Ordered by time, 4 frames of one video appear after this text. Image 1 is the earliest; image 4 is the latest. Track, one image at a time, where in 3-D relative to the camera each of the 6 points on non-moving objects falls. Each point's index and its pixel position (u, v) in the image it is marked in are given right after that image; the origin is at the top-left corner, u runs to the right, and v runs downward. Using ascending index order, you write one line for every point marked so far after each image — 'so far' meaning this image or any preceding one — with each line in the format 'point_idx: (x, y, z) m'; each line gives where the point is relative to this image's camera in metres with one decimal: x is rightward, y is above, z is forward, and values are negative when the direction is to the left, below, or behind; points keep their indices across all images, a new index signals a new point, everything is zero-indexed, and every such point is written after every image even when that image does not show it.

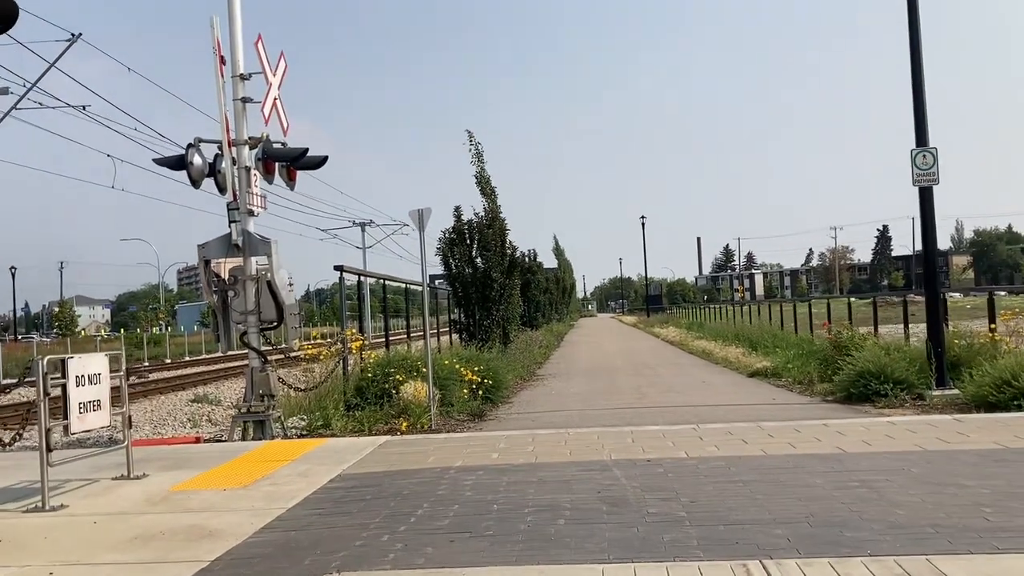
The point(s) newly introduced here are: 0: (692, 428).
0: (+1.9, -1.5, +10.0) m
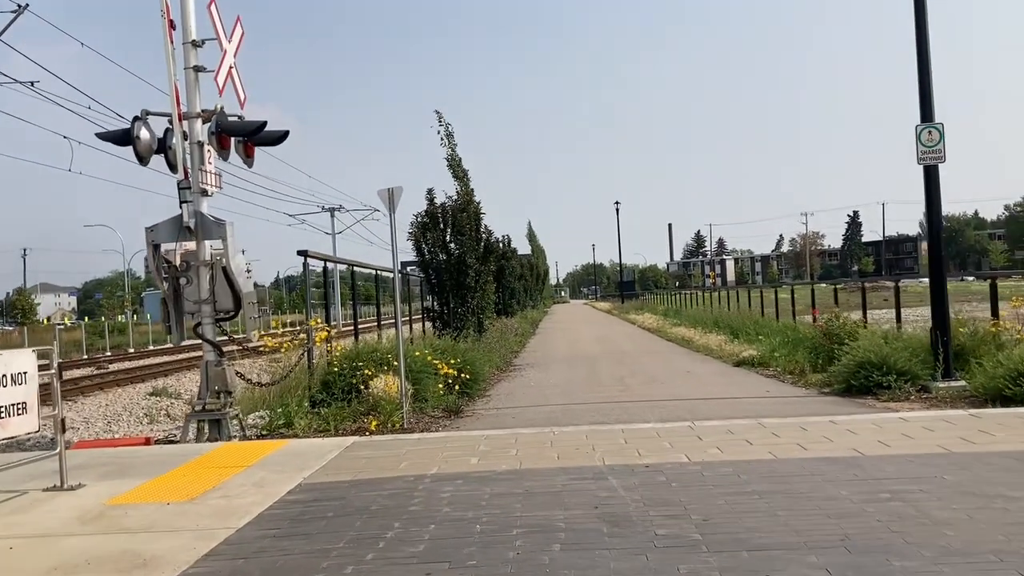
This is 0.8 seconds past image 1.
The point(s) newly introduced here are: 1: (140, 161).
0: (+1.7, -1.3, +9.2) m
1: (-4.1, +1.4, +10.4) m
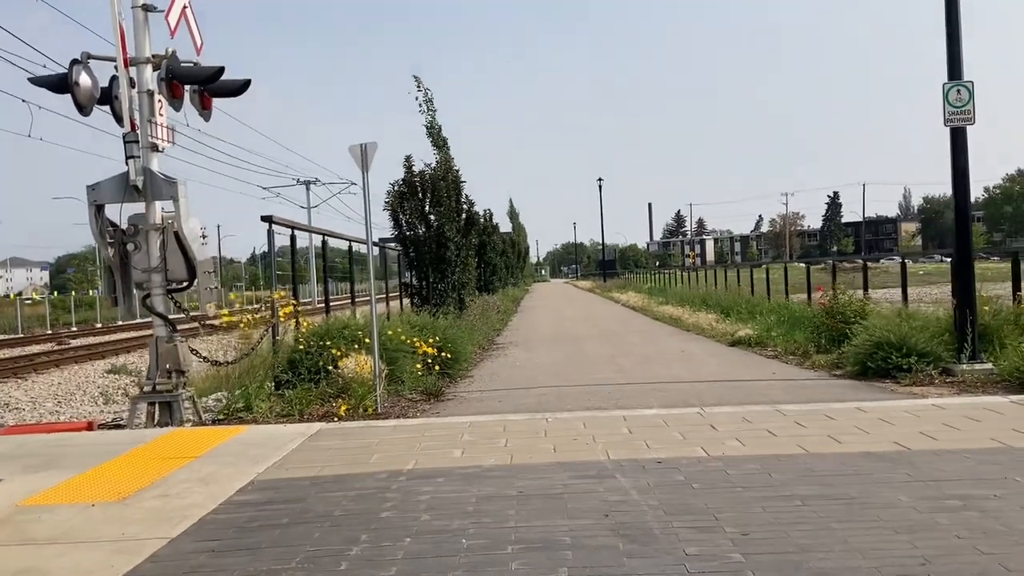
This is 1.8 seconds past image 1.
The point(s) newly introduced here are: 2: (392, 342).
0: (+1.6, -1.1, +8.2) m
1: (-4.2, +1.7, +9.2) m
2: (-1.4, -0.6, +11.0) m
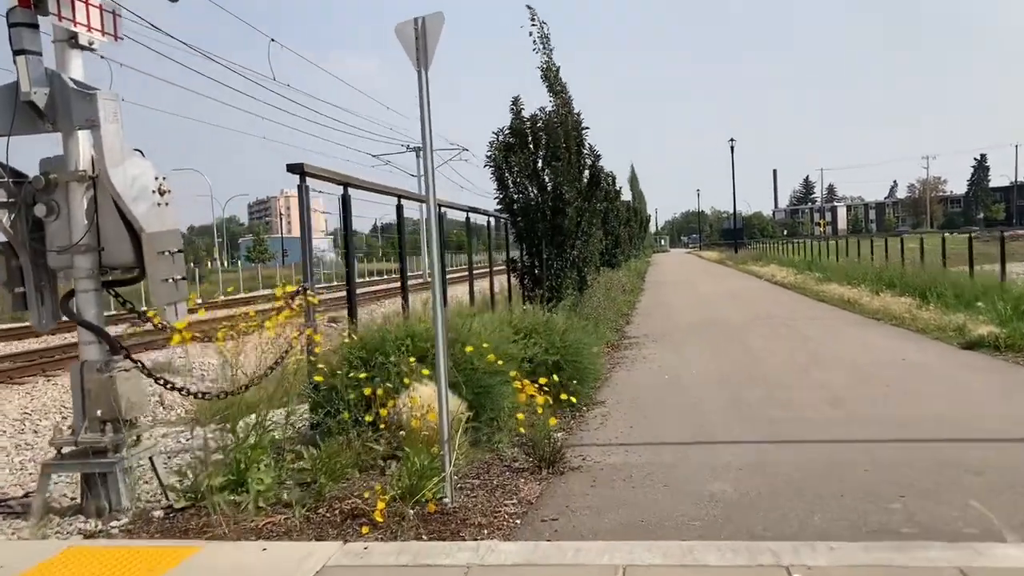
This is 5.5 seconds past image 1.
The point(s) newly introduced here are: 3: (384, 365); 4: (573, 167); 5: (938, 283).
0: (+2.4, -1.1, +3.6) m
1: (-3.2, +1.8, +5.3) m
2: (-0.2, -0.5, +6.8) m
3: (-0.9, -0.5, +6.9) m
4: (+0.9, +1.7, +13.5) m
5: (+8.4, +0.1, +18.9) m
